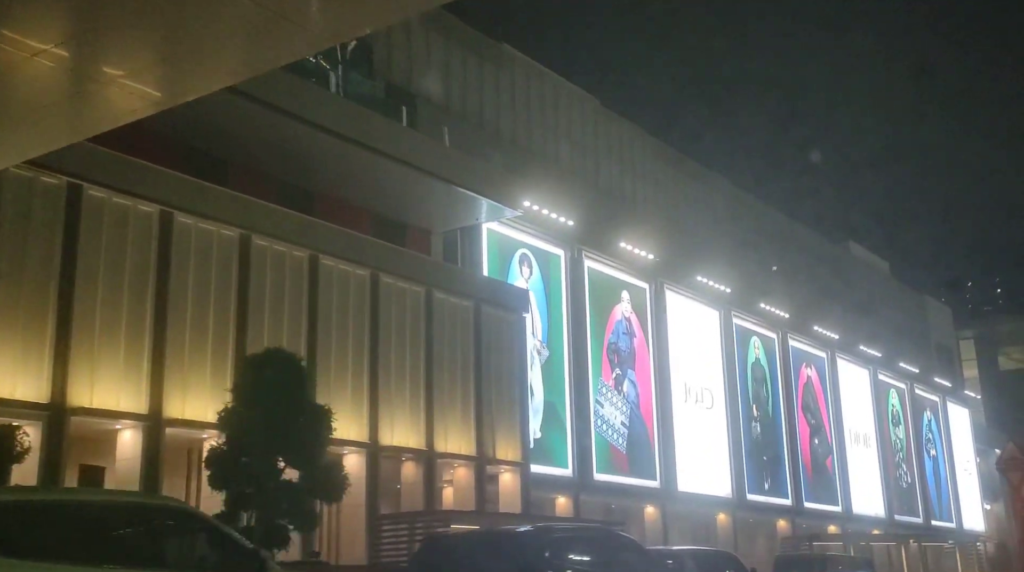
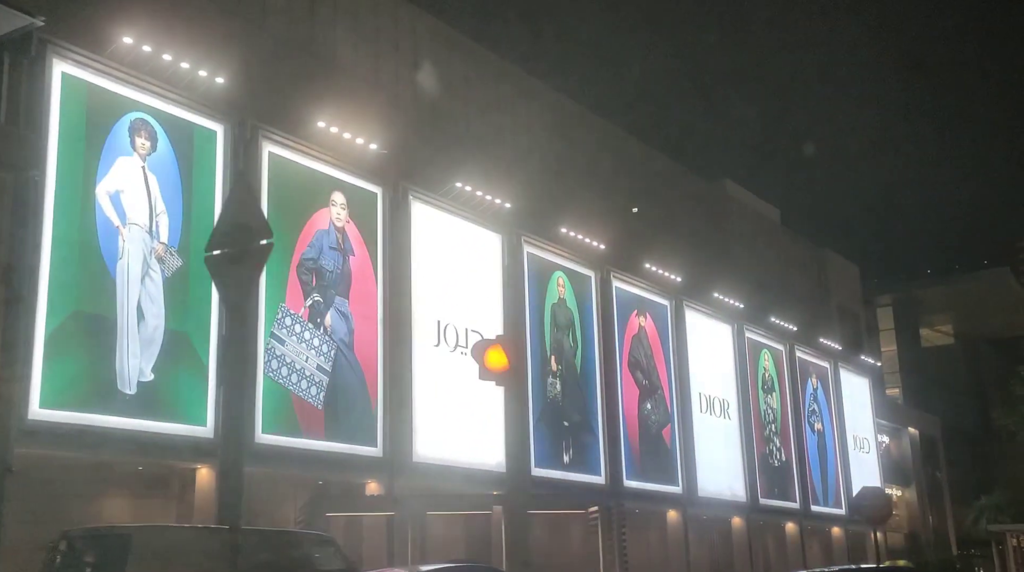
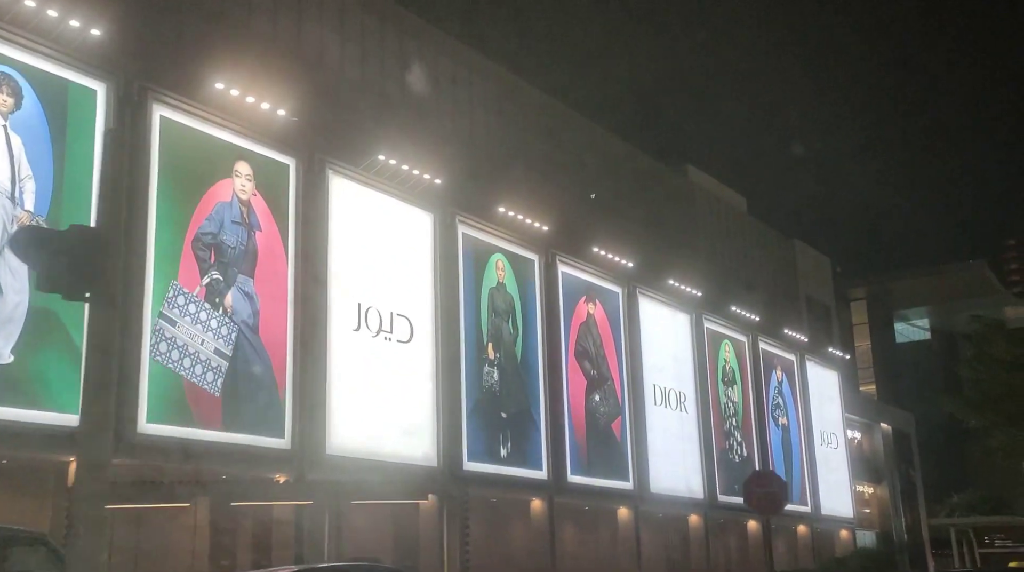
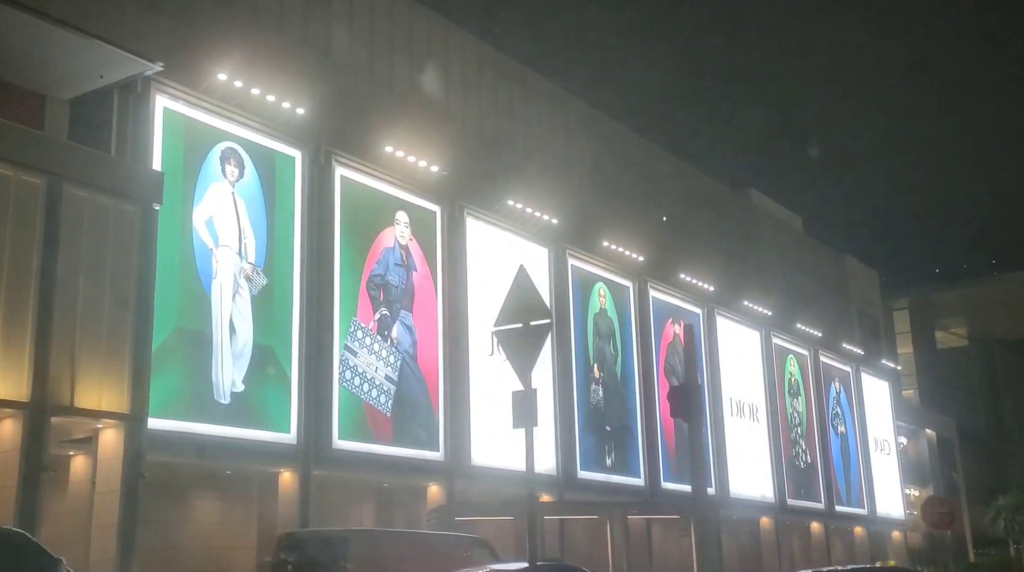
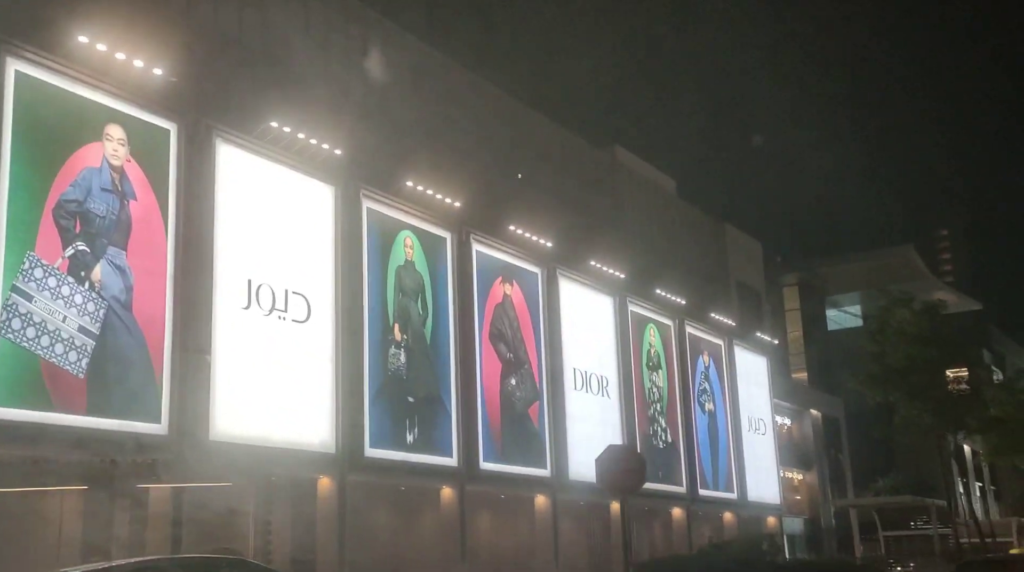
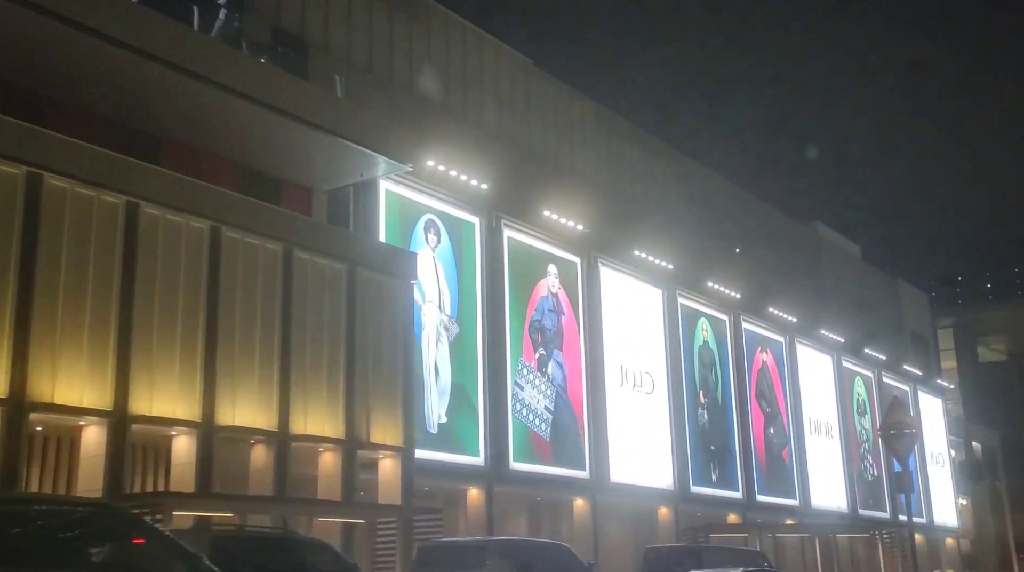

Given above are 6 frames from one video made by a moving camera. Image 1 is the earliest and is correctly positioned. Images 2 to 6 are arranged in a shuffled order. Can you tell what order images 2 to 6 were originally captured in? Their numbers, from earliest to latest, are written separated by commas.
6, 4, 2, 3, 5
